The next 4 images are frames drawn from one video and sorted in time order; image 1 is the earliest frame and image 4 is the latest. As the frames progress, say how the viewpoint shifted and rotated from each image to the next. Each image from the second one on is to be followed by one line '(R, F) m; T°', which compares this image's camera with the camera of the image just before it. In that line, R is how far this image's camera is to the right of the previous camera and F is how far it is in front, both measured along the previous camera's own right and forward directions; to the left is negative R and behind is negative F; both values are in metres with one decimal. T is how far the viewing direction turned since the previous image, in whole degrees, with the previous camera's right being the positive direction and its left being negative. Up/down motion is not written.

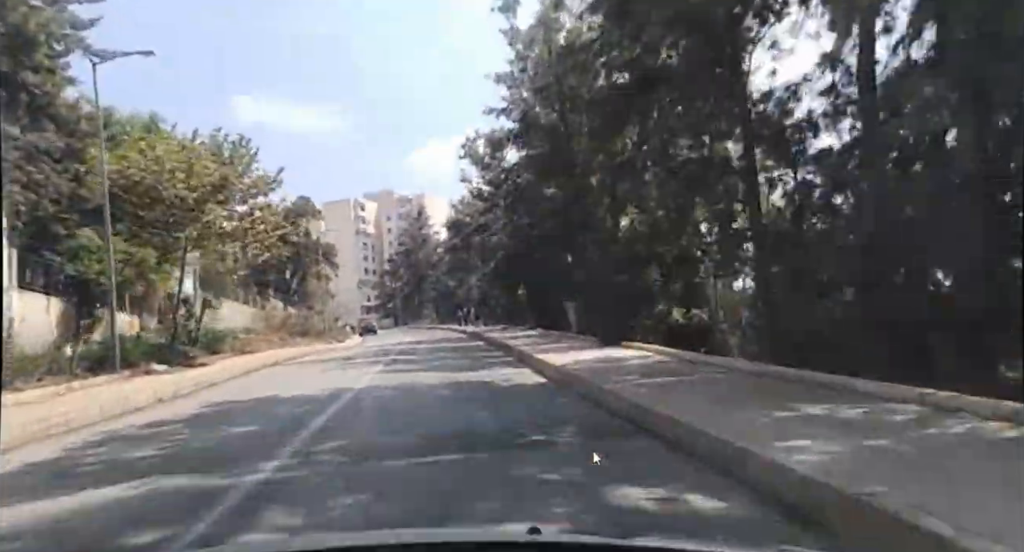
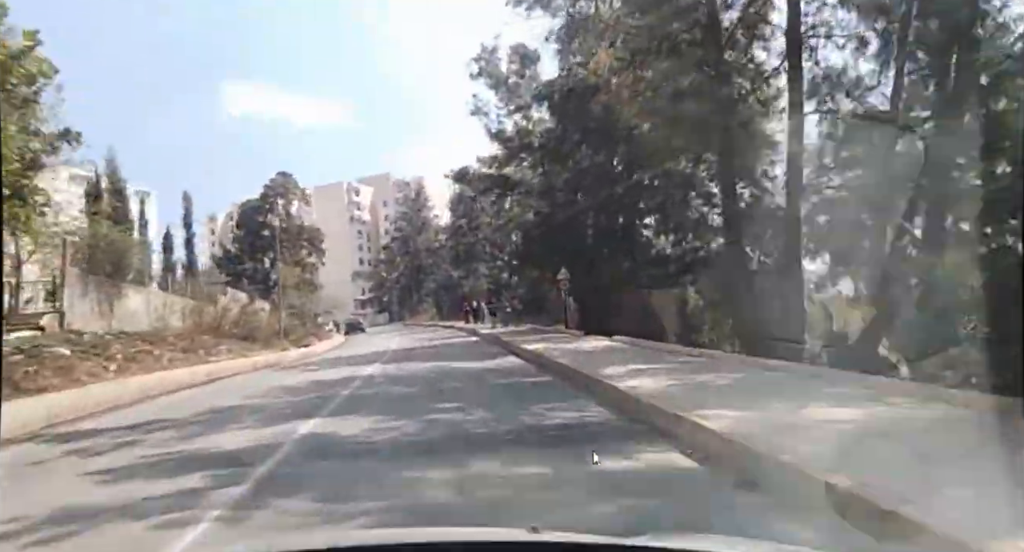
(-1.1, +10.1) m; 0°
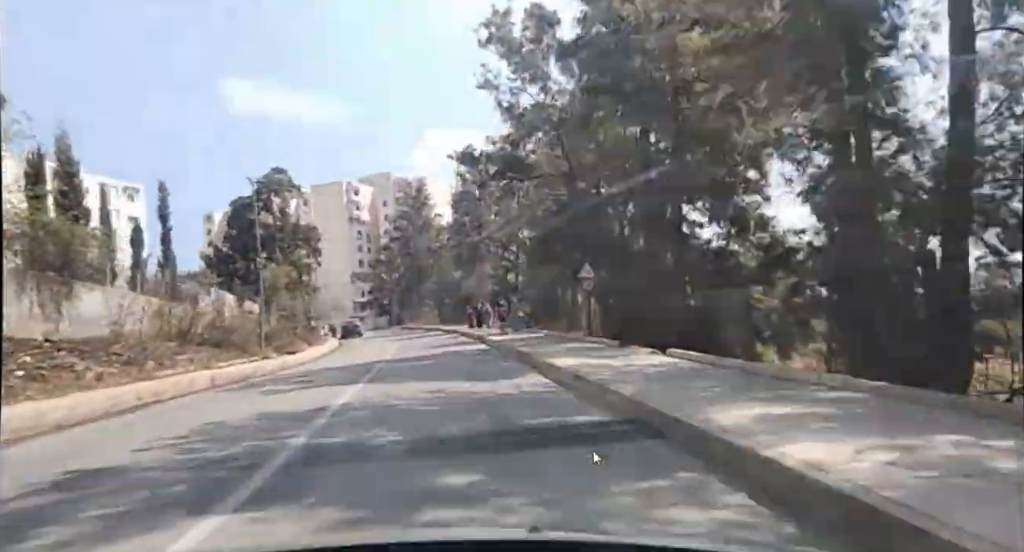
(-0.4, +3.1) m; 0°
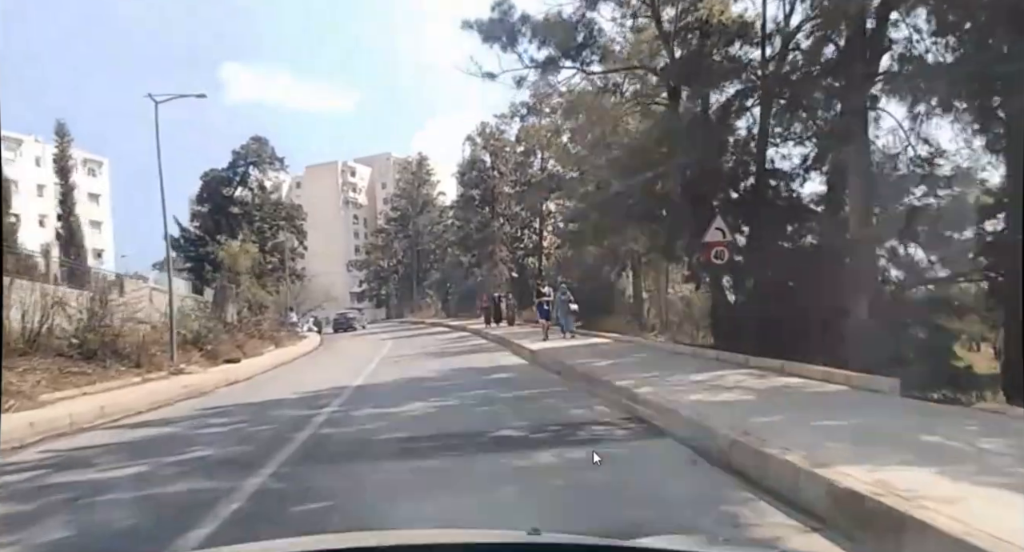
(-0.9, +8.1) m; 0°
